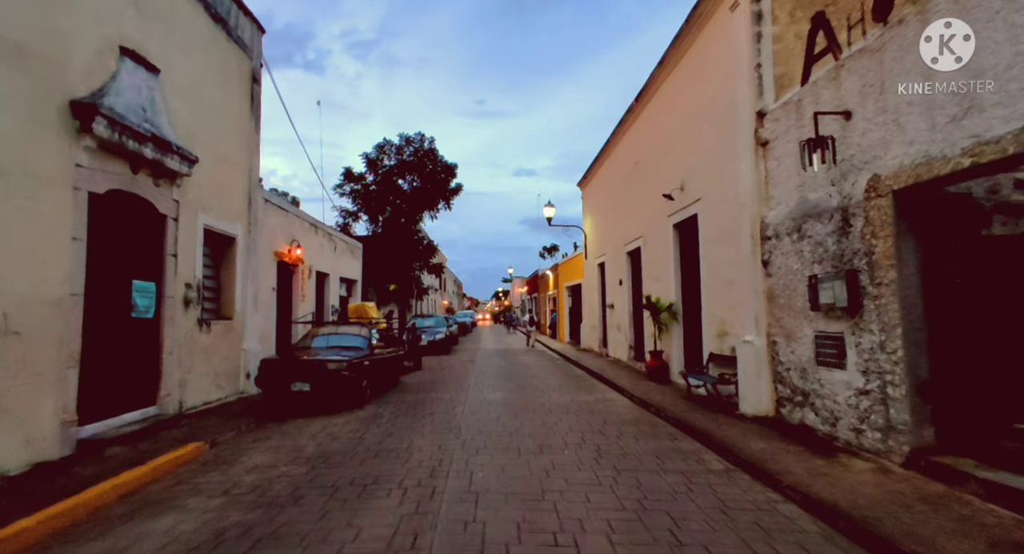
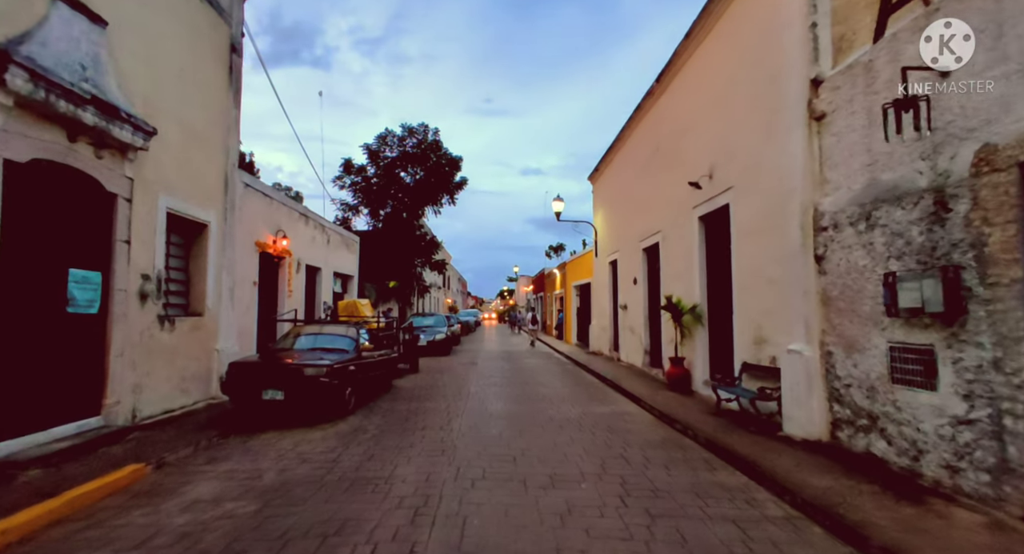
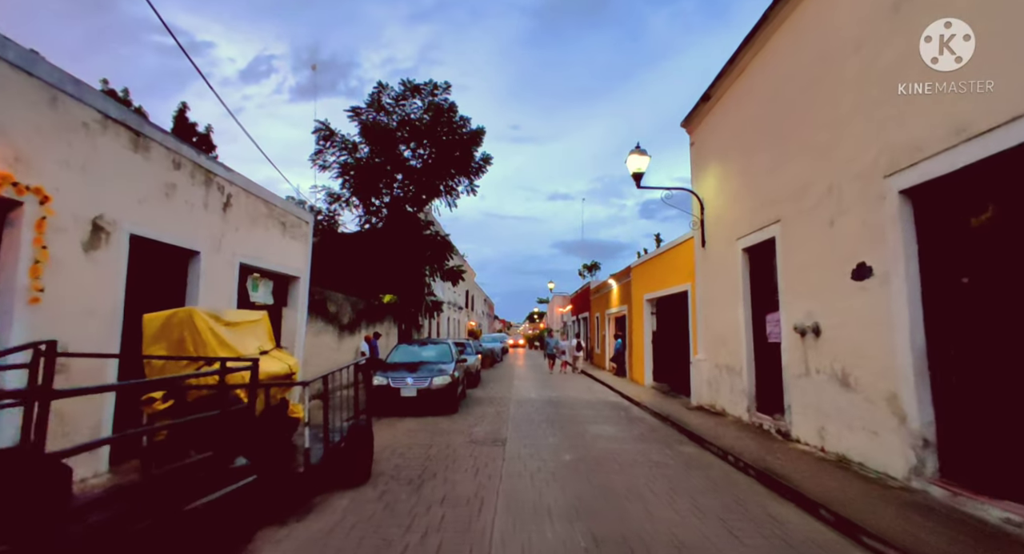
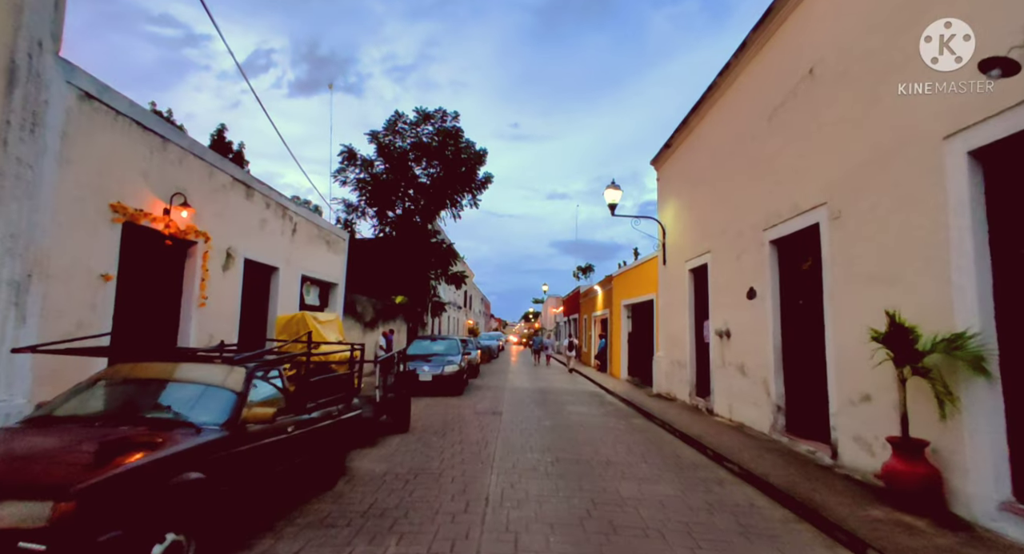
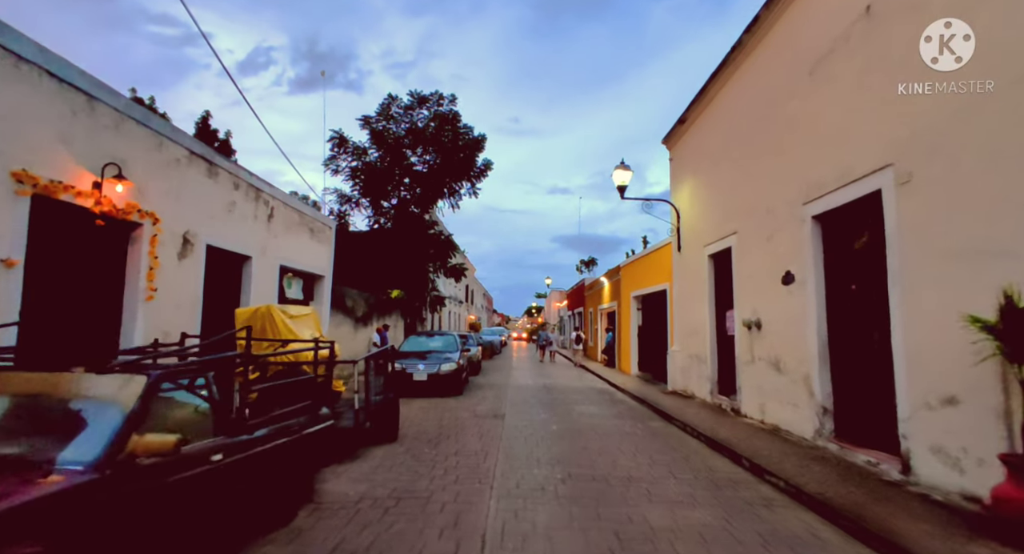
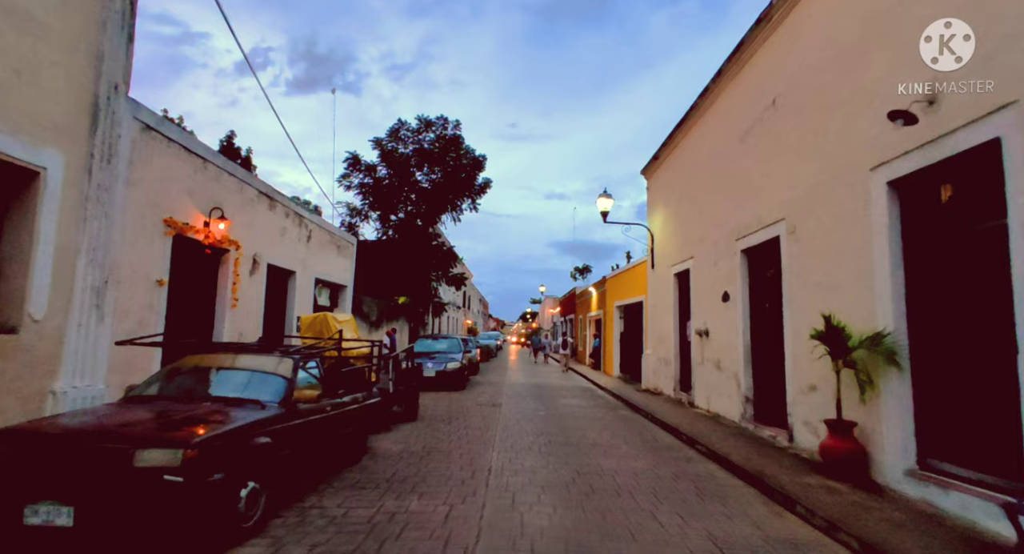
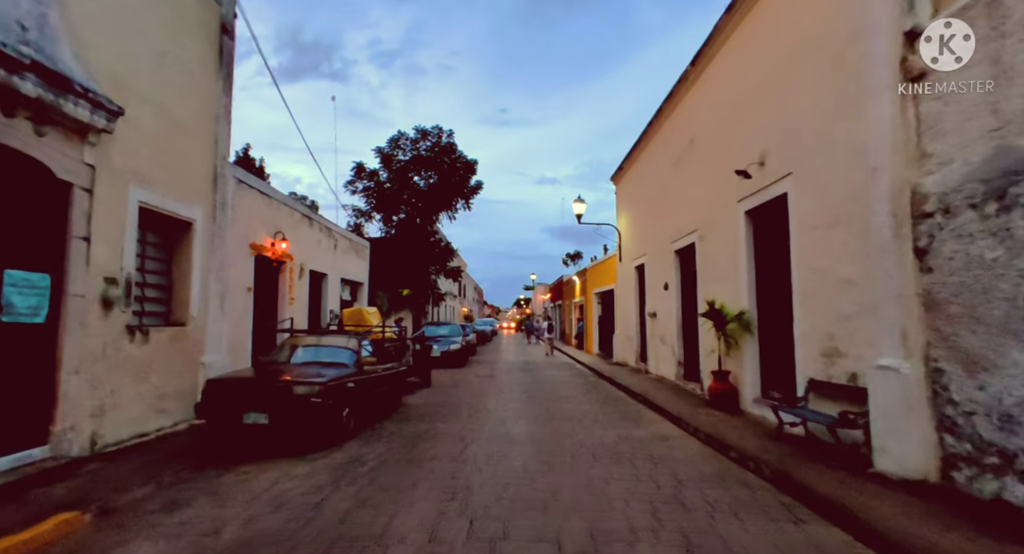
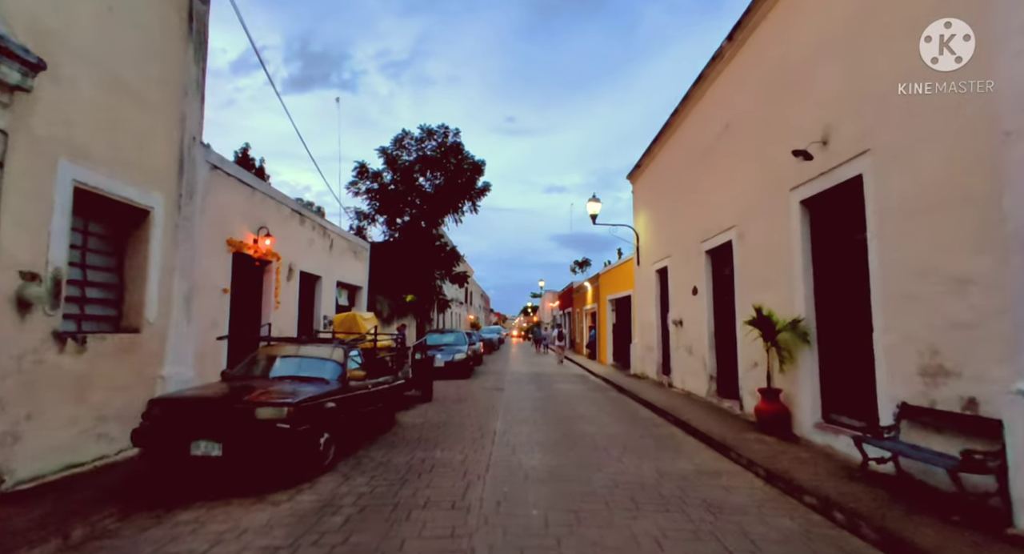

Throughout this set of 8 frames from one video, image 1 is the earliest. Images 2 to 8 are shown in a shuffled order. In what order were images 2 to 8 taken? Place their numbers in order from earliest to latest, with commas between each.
2, 7, 8, 6, 4, 5, 3
